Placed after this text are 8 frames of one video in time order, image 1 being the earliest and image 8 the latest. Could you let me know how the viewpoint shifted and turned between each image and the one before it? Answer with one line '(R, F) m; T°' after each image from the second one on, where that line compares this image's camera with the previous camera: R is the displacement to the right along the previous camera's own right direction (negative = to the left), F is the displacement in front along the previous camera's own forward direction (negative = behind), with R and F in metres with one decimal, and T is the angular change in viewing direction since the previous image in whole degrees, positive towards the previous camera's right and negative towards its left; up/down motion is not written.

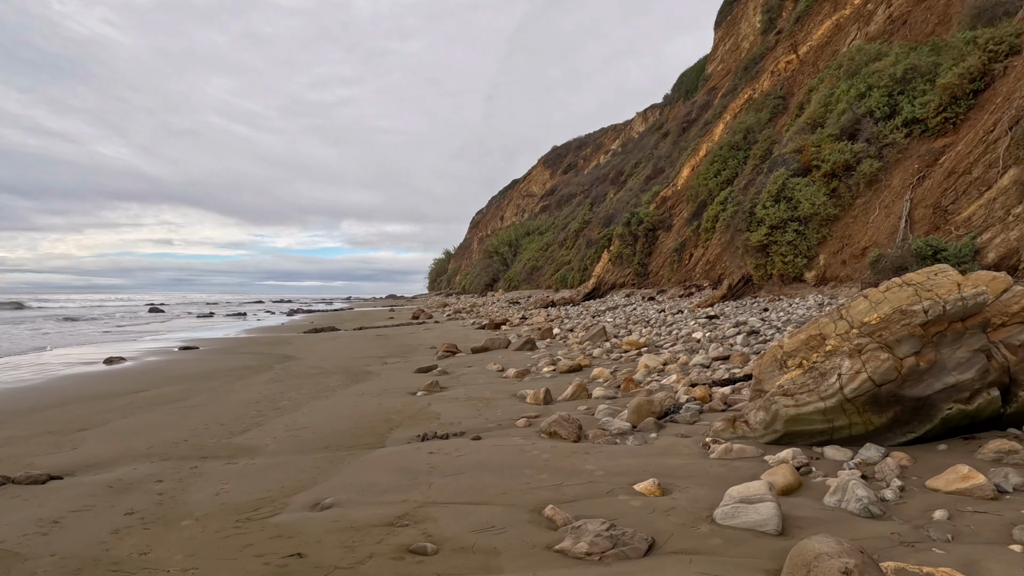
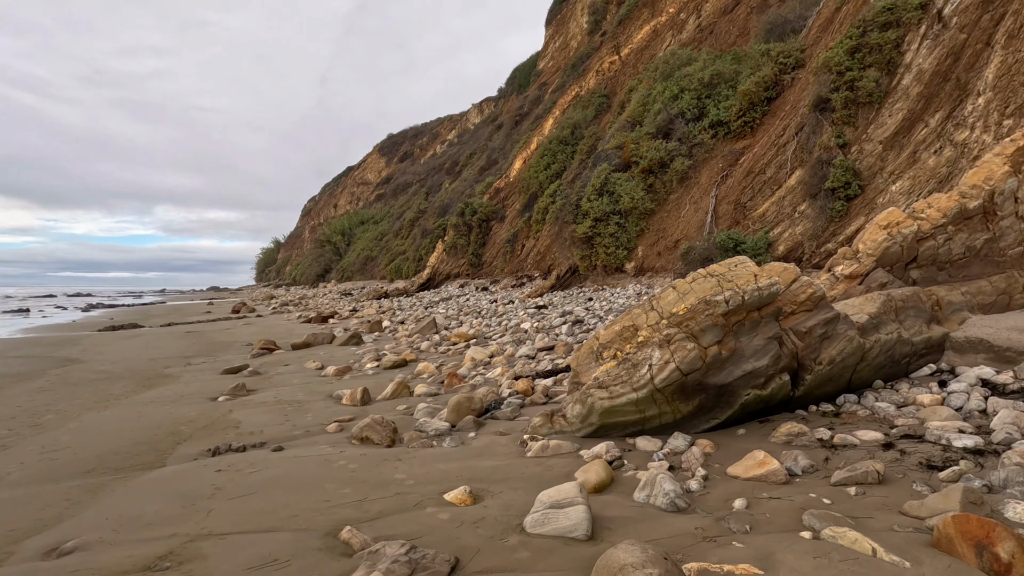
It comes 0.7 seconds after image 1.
(+0.3, +0.4) m; +14°
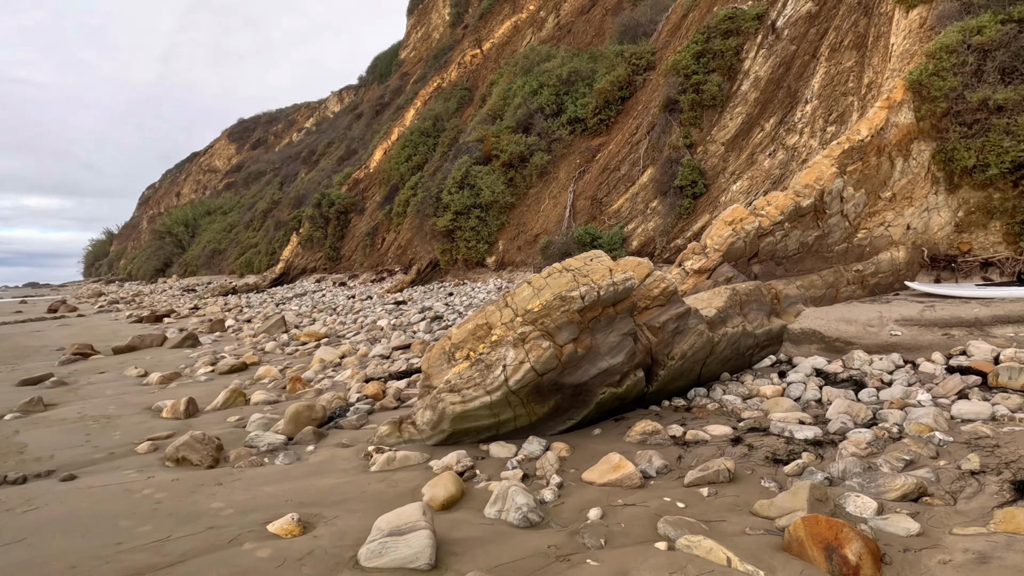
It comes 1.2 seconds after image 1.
(+0.2, +0.4) m; +12°
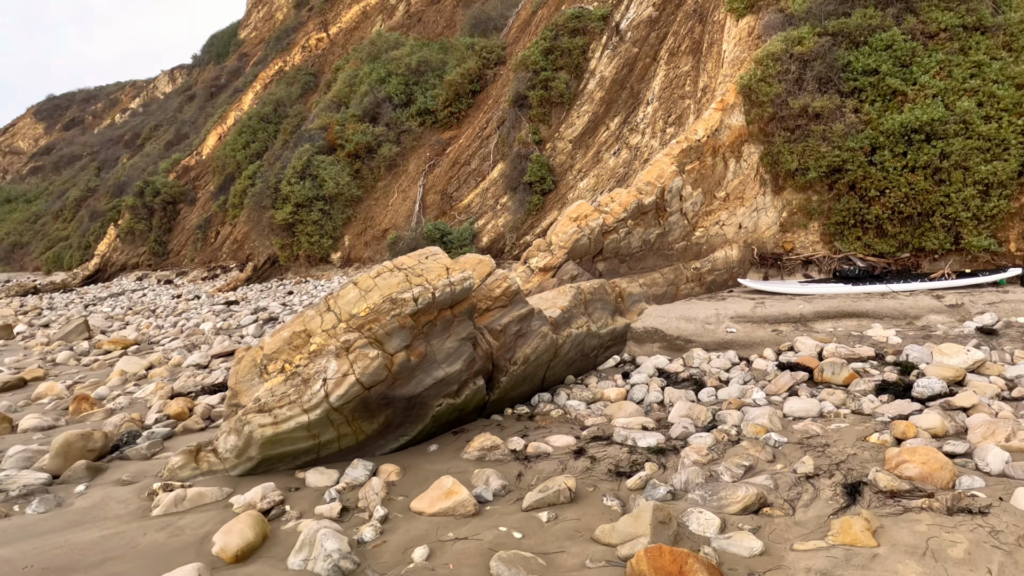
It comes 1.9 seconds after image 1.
(+0.2, +0.5) m; +12°
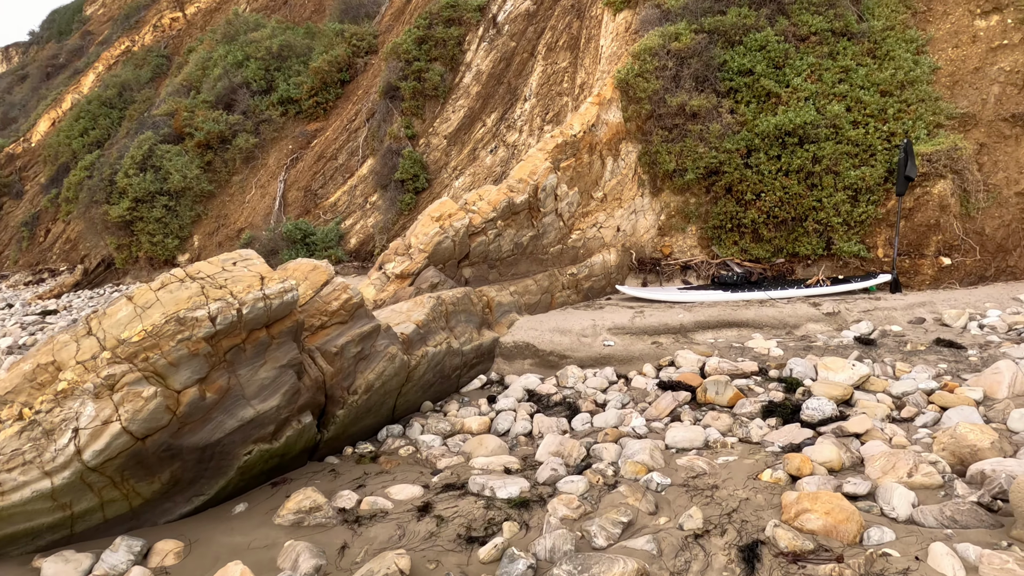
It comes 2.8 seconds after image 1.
(+0.3, +0.8) m; +10°
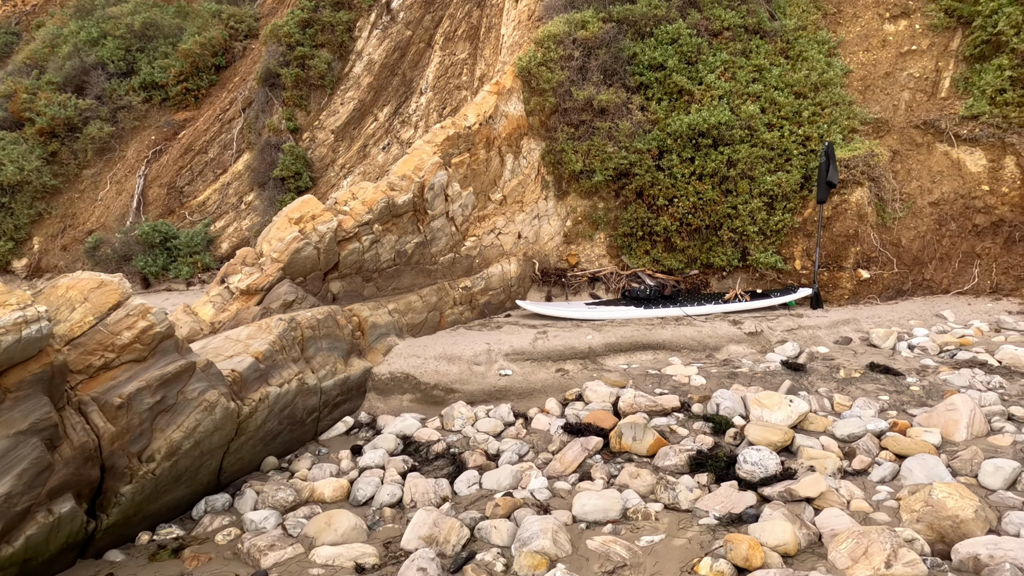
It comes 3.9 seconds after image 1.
(+0.2, +0.9) m; +8°
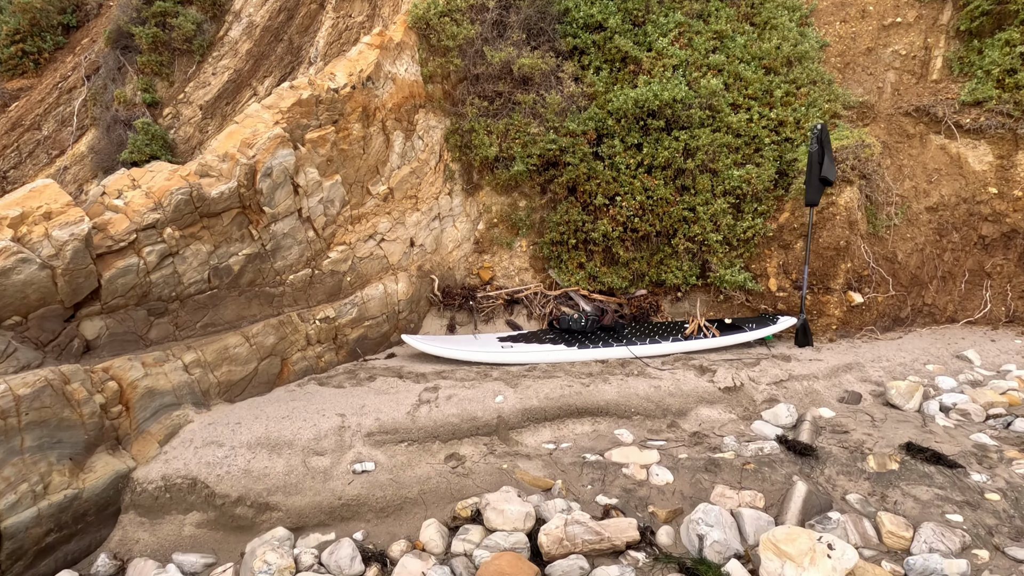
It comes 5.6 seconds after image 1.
(+0.3, +1.6) m; +6°
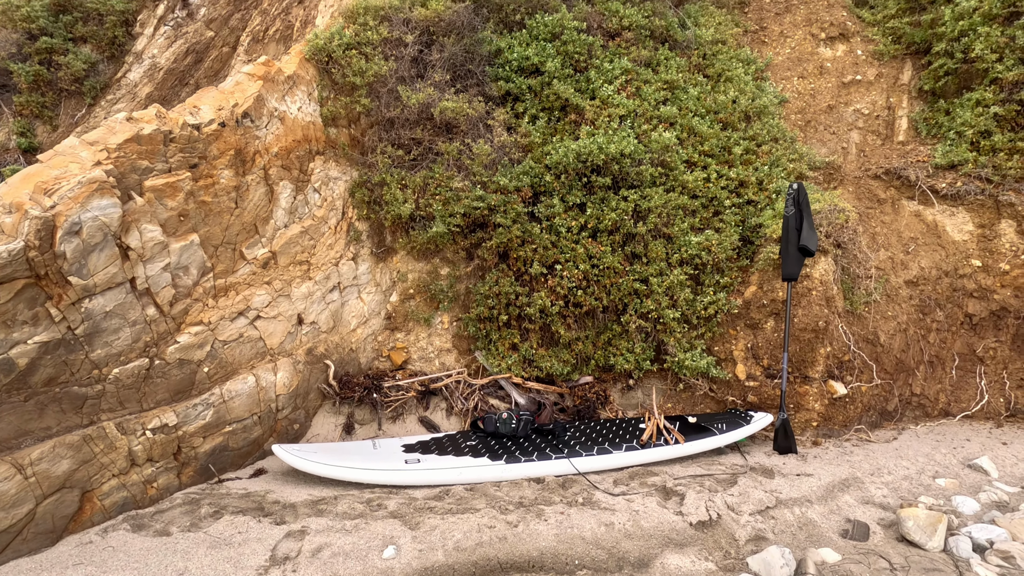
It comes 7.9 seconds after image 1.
(+0.2, +0.9) m; +5°
